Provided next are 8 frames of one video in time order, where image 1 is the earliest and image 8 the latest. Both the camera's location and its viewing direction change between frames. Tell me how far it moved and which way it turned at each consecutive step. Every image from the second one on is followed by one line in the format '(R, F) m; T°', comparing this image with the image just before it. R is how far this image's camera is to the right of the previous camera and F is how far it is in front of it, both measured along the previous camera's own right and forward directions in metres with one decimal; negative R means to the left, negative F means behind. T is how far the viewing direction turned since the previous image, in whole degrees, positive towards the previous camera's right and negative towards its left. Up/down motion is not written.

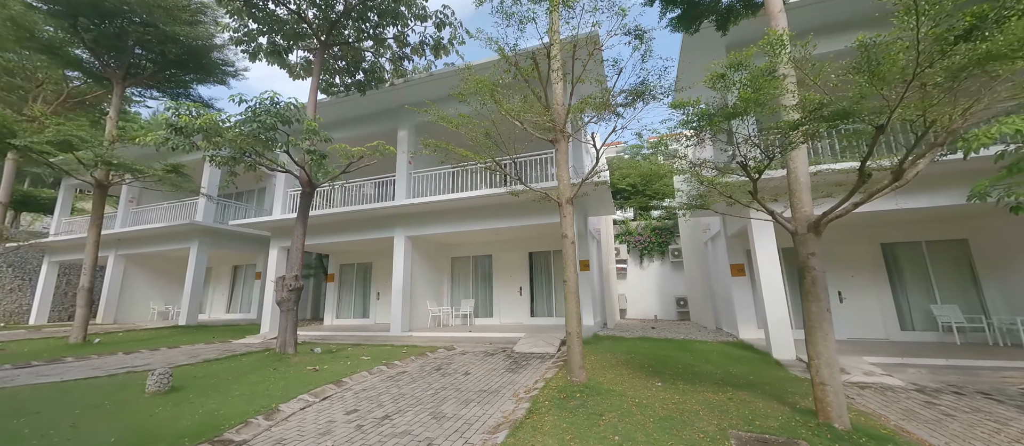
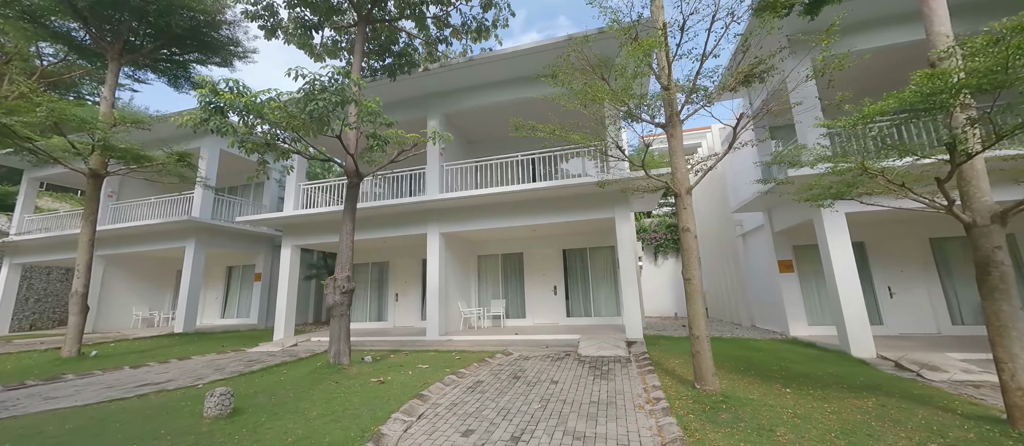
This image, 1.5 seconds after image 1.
(-1.7, +0.6) m; +3°
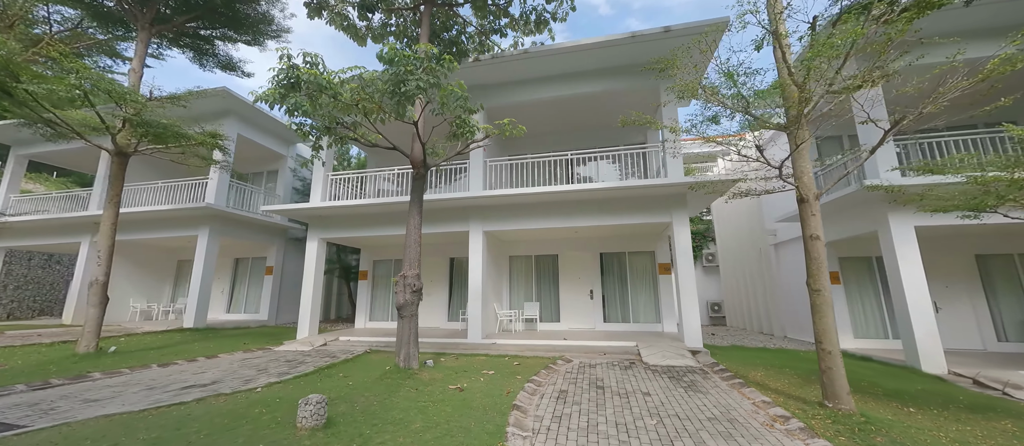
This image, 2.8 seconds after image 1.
(-1.5, +0.4) m; +2°
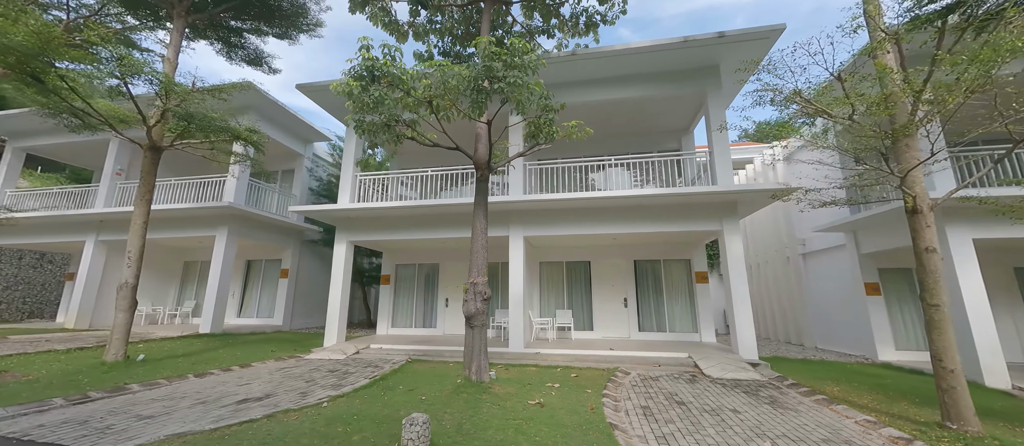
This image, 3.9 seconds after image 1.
(-1.2, +0.3) m; +2°
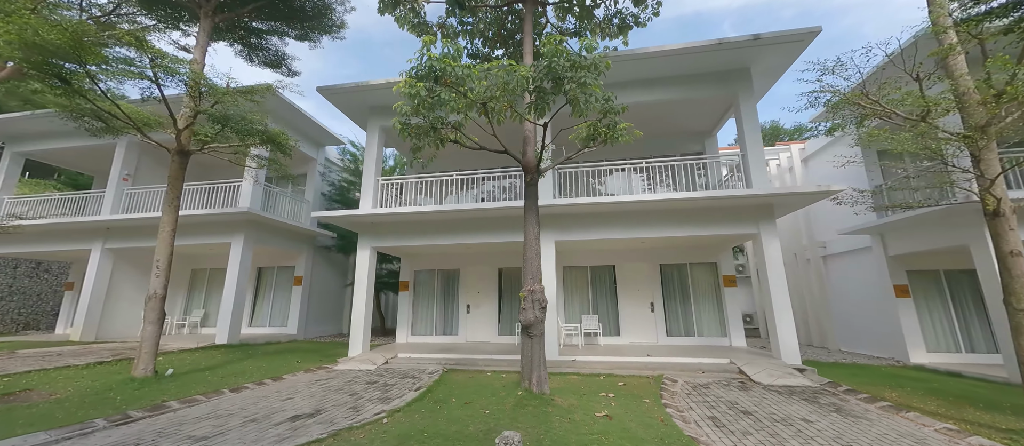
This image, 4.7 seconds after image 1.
(-0.9, +0.2) m; +1°
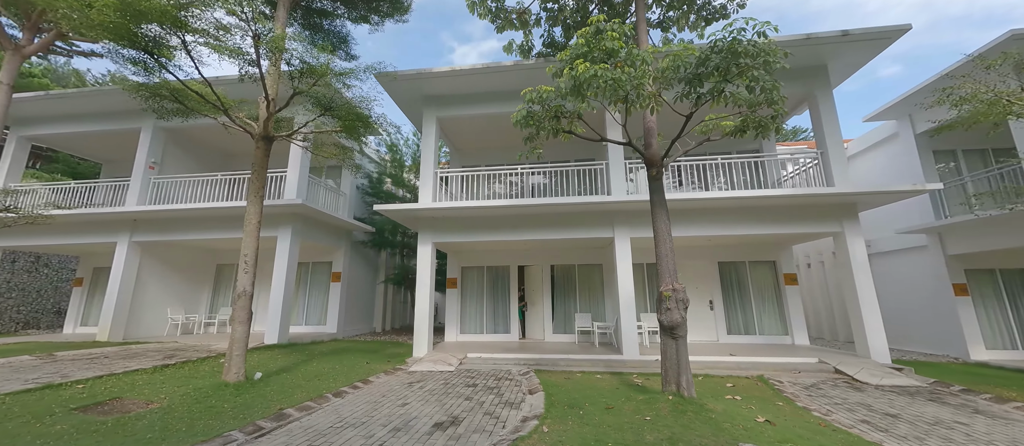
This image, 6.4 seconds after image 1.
(-2.1, +0.3) m; +2°
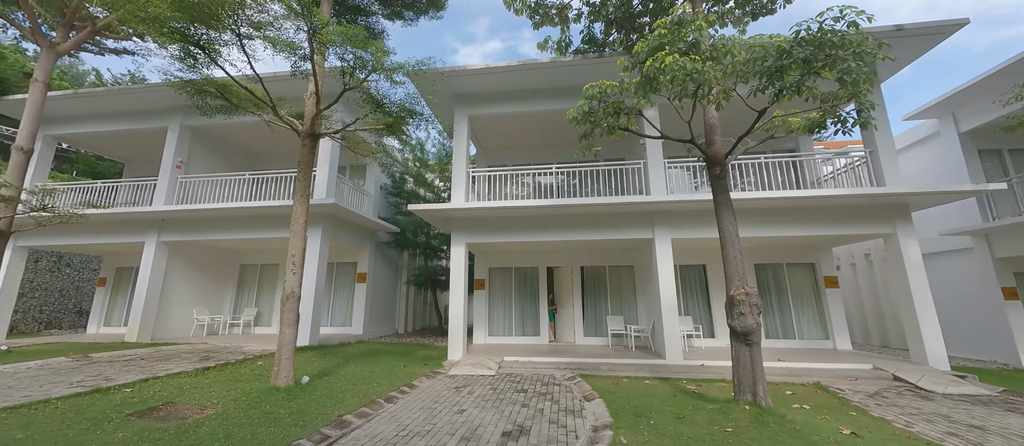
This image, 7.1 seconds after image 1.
(-0.8, +0.2) m; -1°
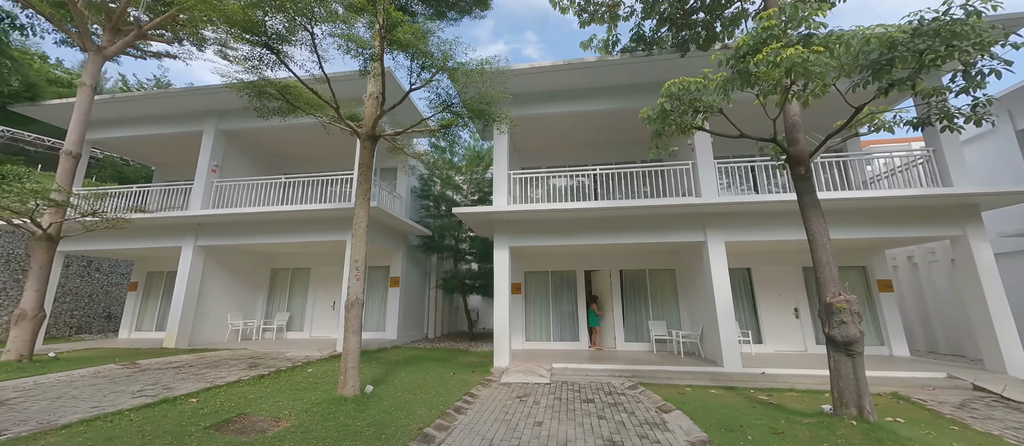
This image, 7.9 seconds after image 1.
(-1.0, +0.2) m; -1°
